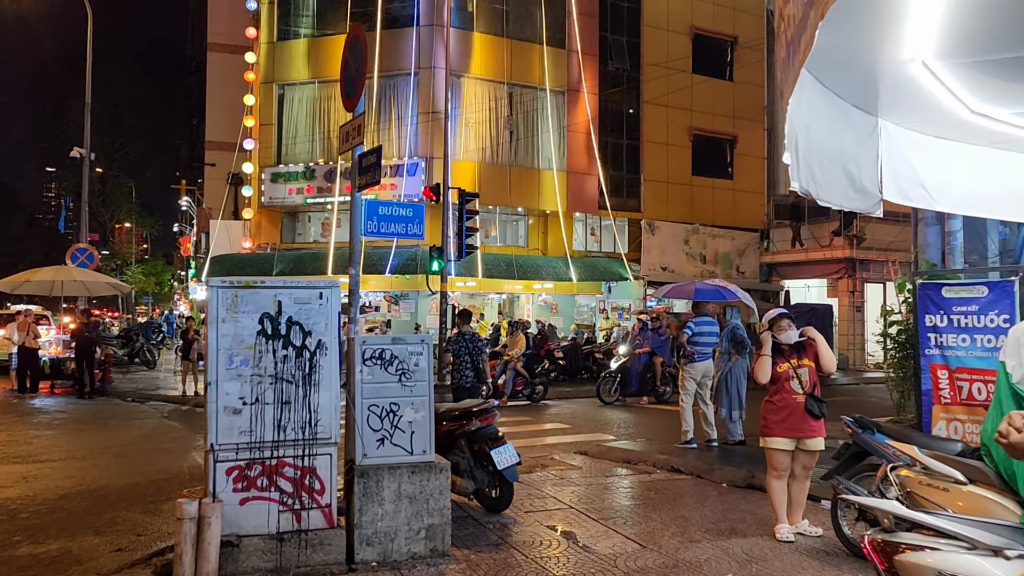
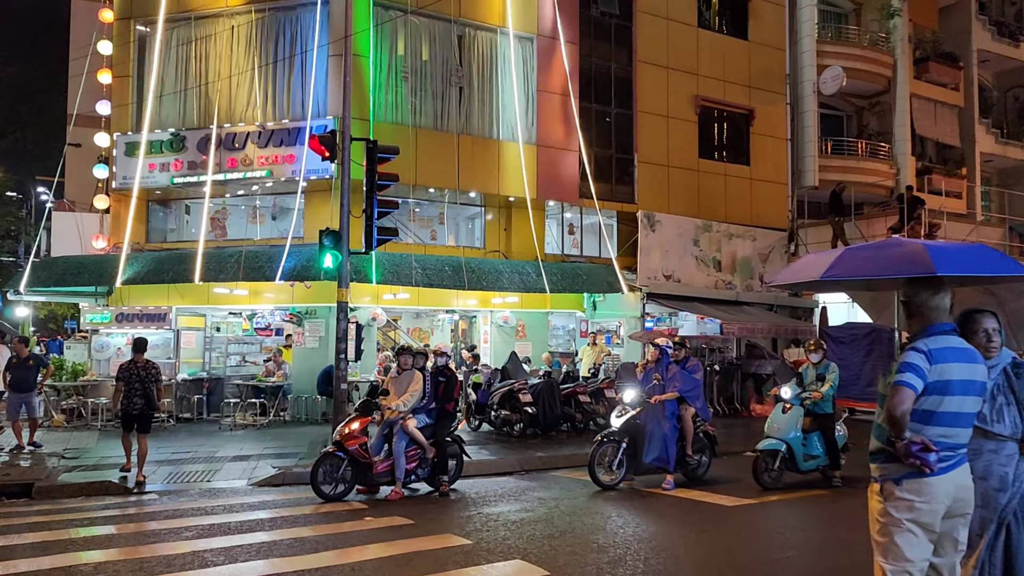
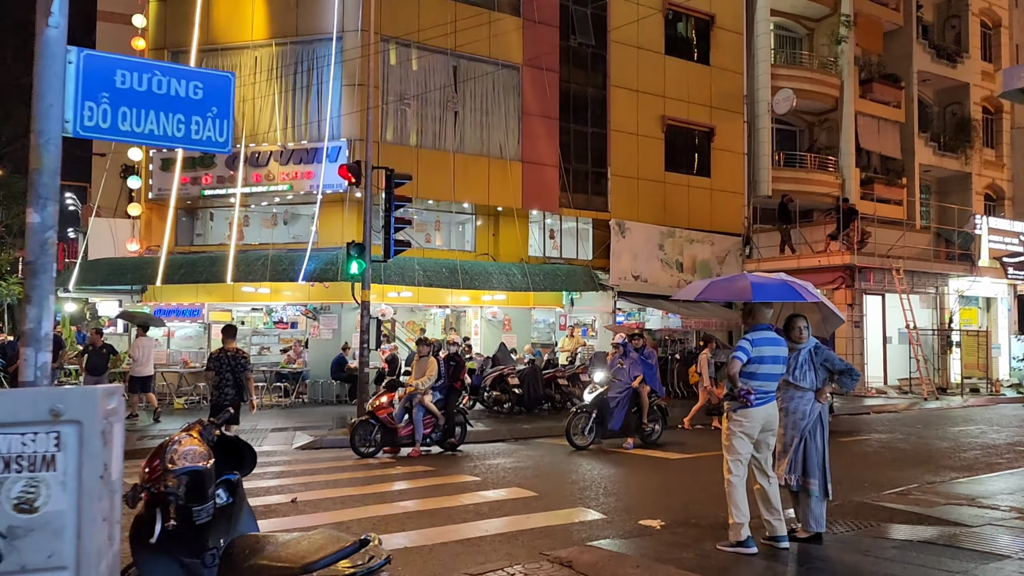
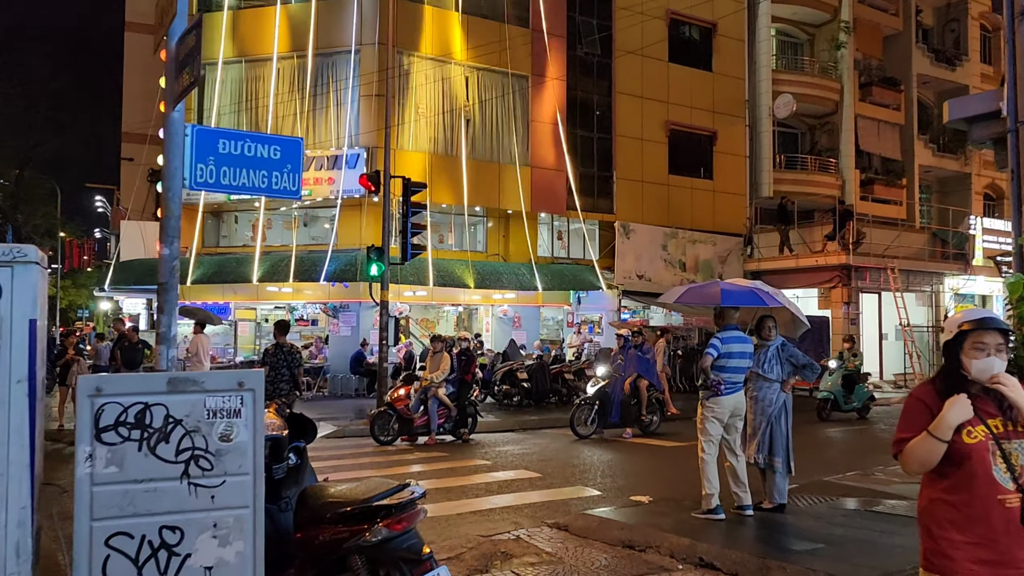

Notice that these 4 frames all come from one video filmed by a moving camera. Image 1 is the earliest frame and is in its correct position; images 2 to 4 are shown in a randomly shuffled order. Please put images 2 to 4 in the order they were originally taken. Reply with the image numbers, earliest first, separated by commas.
4, 3, 2
